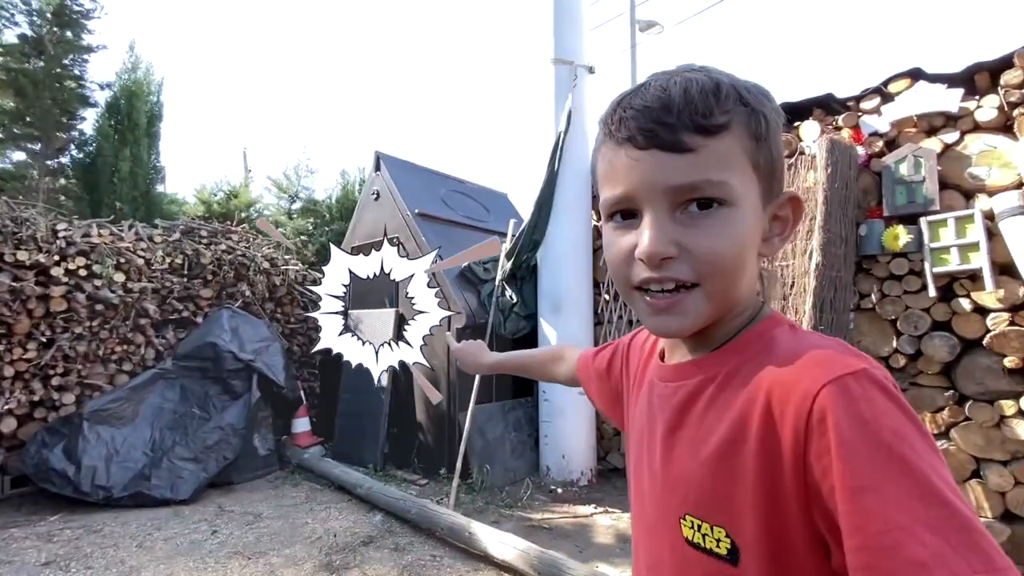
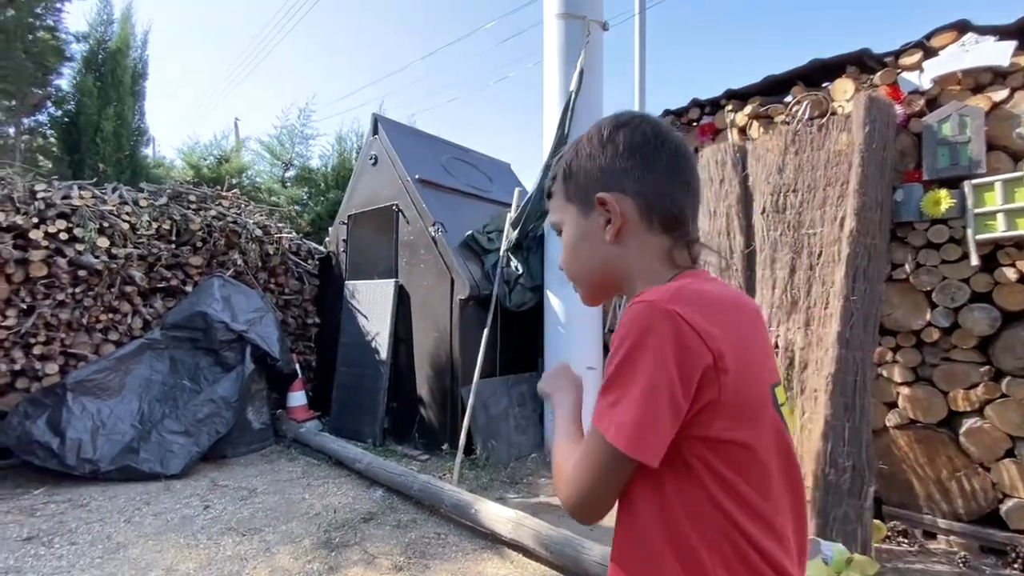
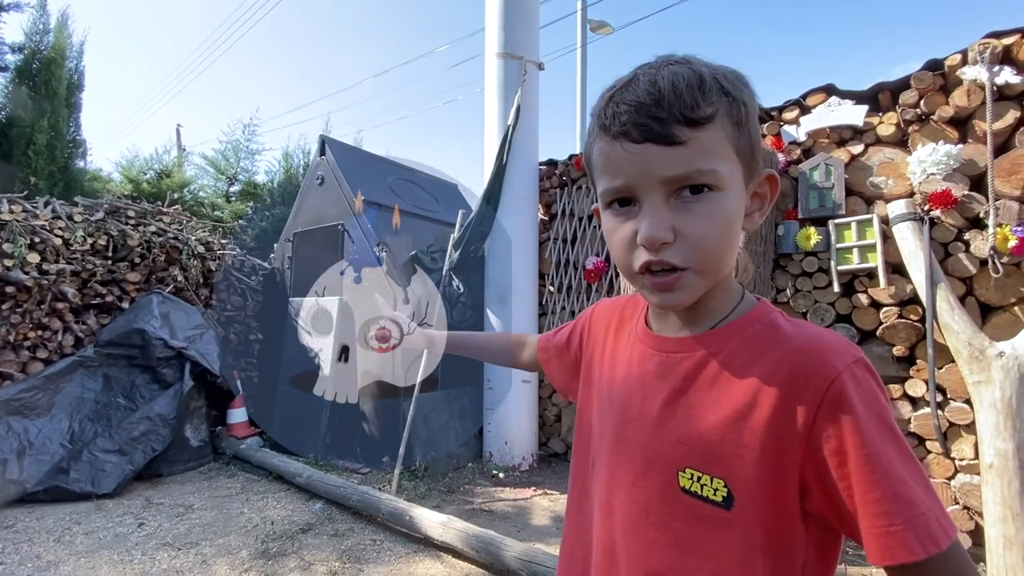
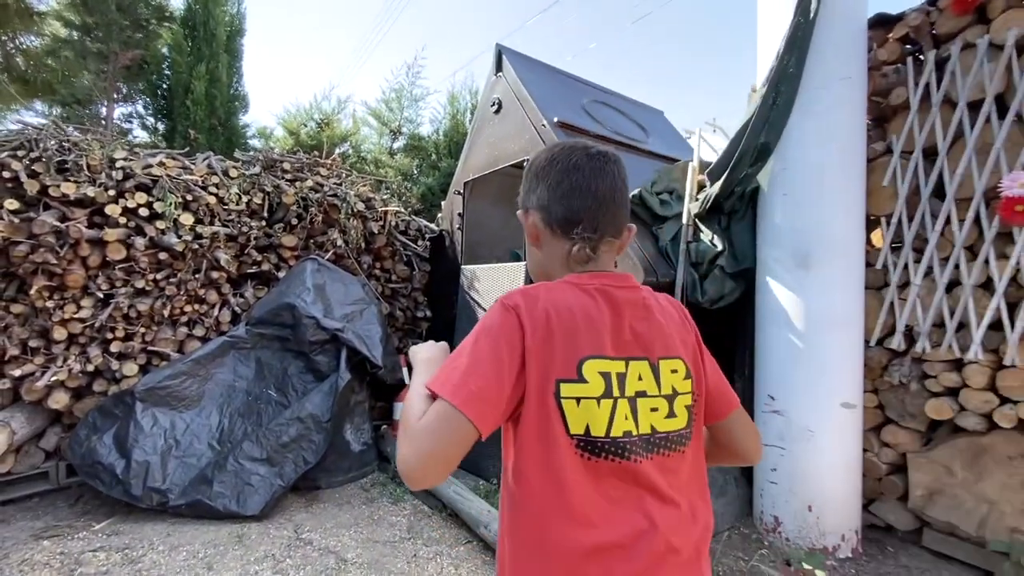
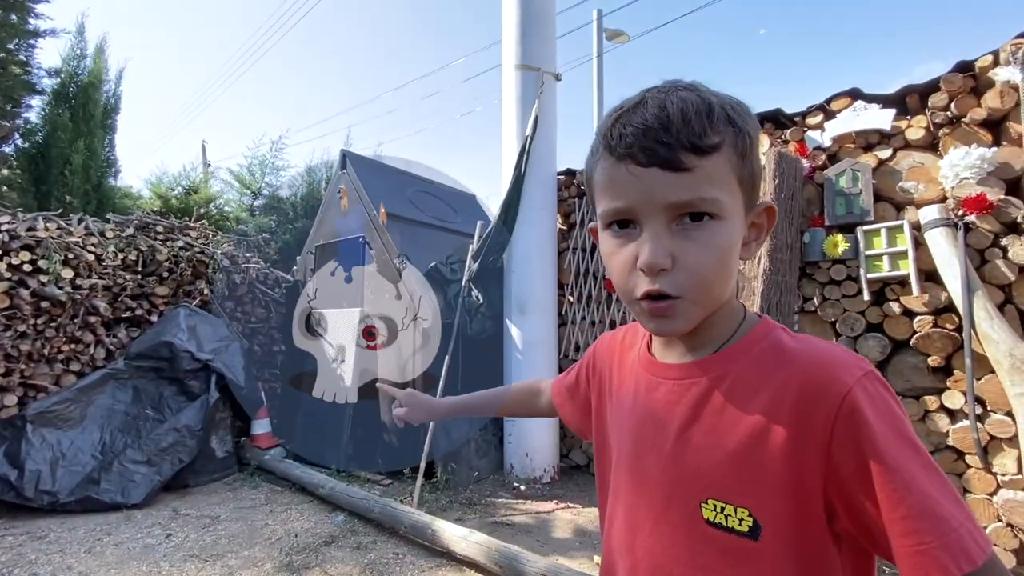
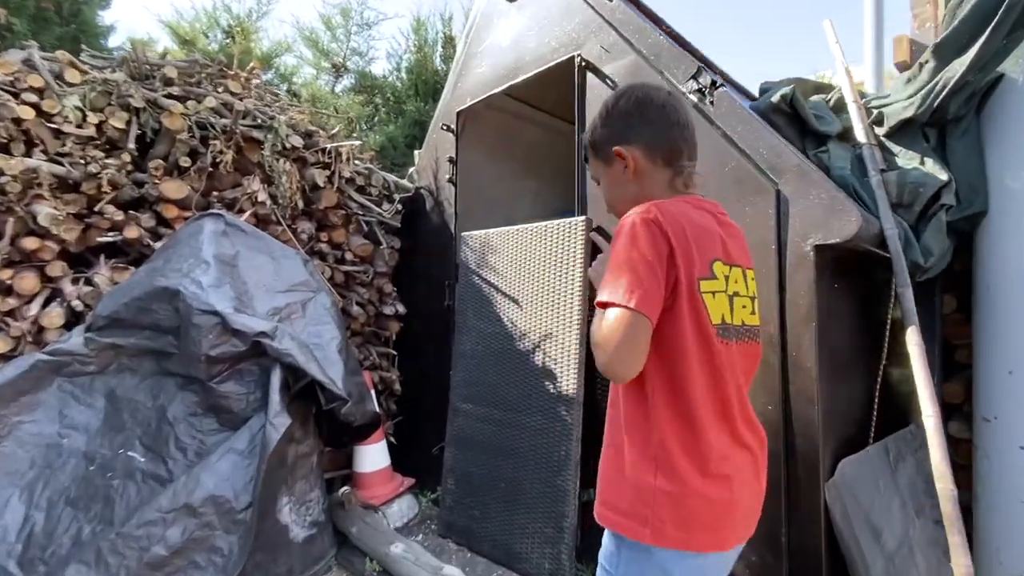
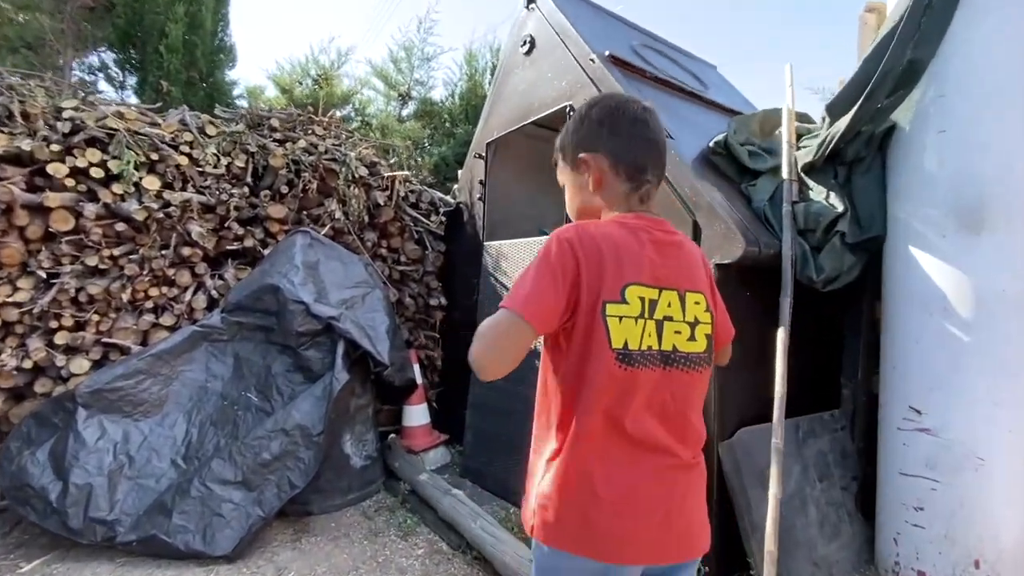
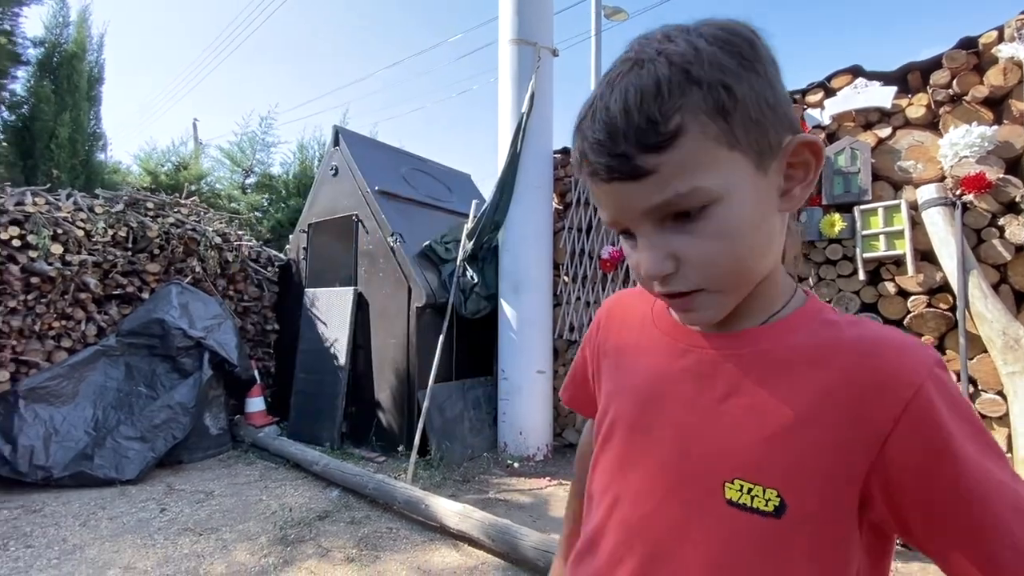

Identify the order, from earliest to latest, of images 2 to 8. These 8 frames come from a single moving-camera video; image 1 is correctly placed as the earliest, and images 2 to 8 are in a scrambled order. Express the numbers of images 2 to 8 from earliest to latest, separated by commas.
5, 3, 8, 2, 4, 7, 6
